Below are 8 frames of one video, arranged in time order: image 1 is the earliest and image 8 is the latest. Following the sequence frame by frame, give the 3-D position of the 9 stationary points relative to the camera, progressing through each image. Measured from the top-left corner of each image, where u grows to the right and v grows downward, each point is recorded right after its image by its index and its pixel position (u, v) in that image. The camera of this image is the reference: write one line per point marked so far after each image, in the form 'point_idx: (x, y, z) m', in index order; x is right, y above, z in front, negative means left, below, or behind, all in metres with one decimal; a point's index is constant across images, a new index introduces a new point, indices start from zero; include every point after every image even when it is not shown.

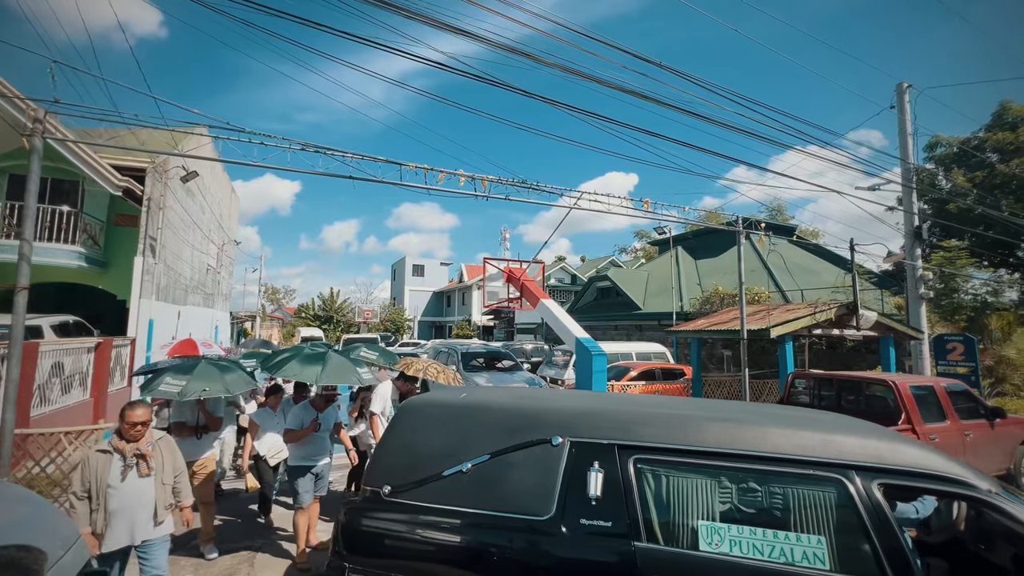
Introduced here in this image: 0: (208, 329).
0: (-11.2, -1.5, +19.0) m
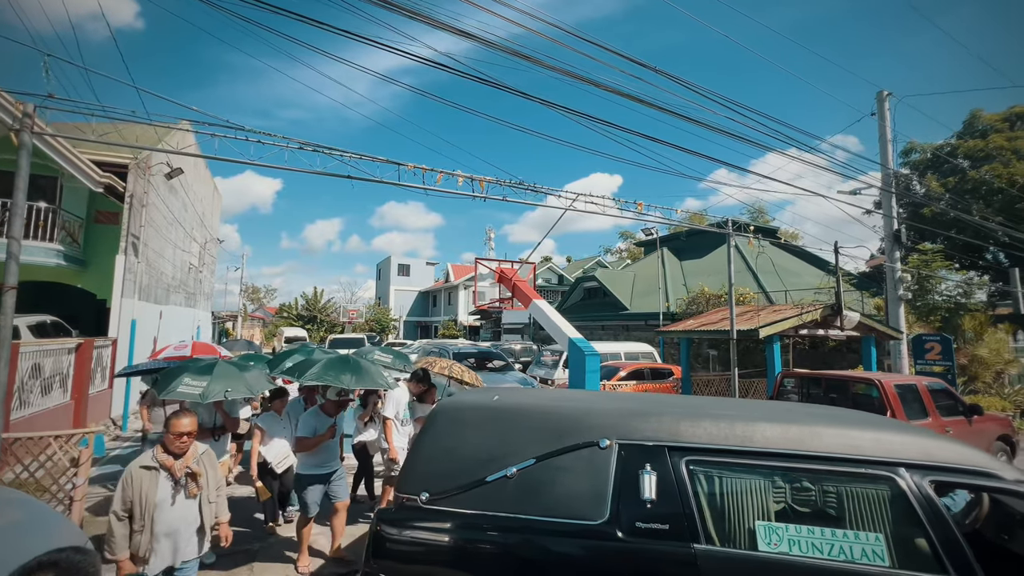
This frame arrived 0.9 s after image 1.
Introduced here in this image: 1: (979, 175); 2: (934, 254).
0: (-11.7, -1.5, +18.6) m
1: (+15.7, +3.8, +17.3) m
2: (+13.4, +1.1, +16.3) m
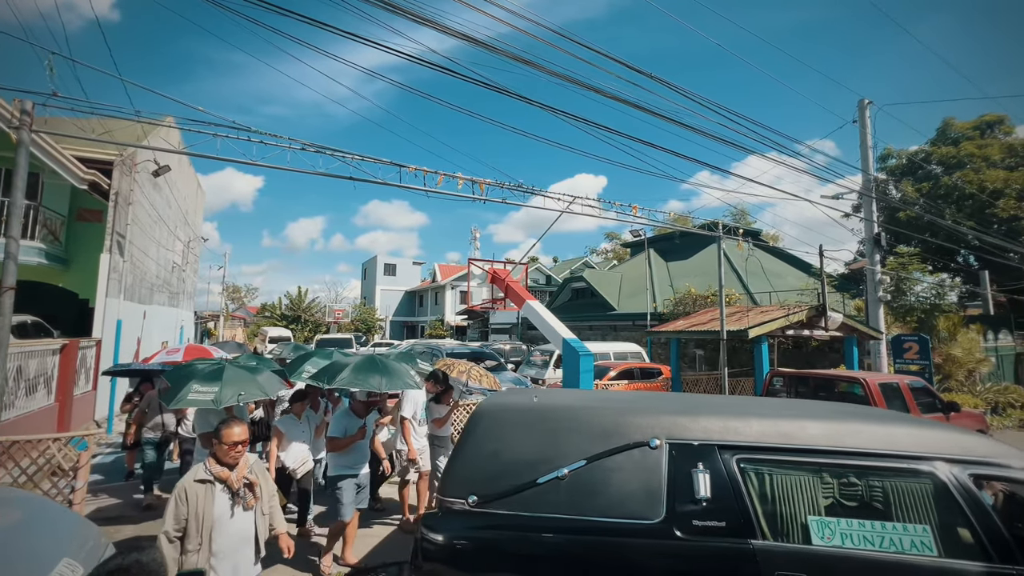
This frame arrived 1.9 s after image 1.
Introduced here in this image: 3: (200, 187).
0: (-12.0, -1.5, +18.3) m
1: (+15.4, +3.7, +18.0) m
2: (+13.1, +1.0, +16.9) m
3: (-12.0, +3.9, +19.9) m
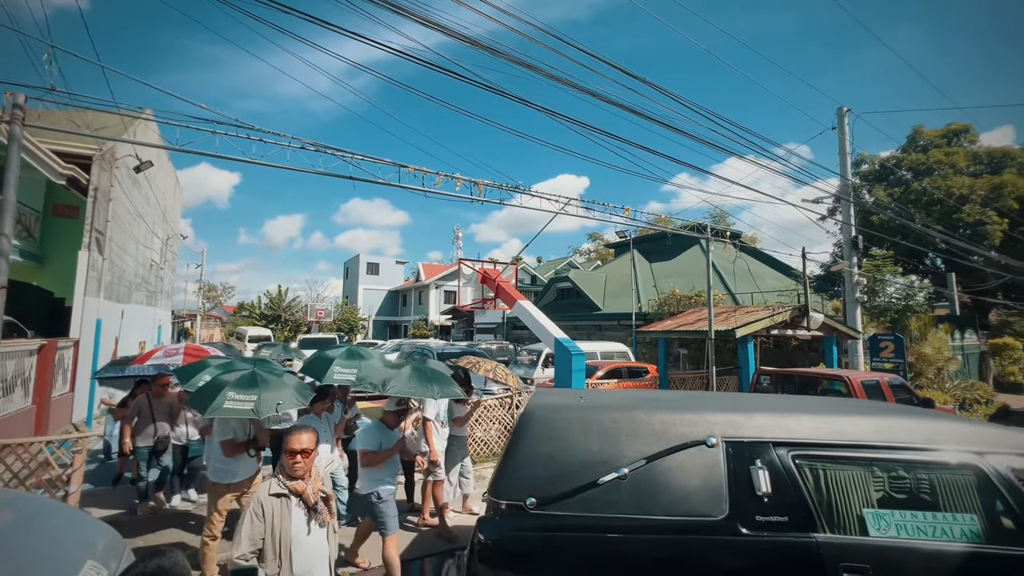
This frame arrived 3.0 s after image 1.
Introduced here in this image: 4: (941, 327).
0: (-12.5, -1.4, +17.8) m
1: (+15.0, +3.7, +18.8) m
2: (+12.7, +1.0, +17.6) m
3: (-12.6, +4.0, +19.4) m
4: (+13.9, -1.2, +16.7) m
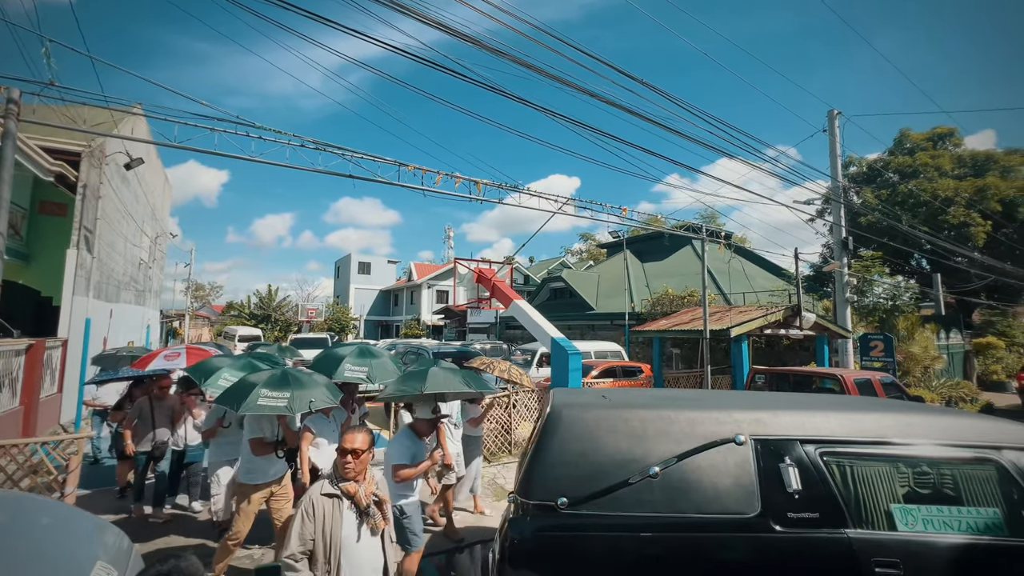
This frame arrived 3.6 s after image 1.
0: (-12.7, -1.4, +17.5) m
1: (+14.7, +3.7, +19.1) m
2: (+12.5, +1.0, +17.9) m
3: (-12.8, +4.0, +19.1) m
4: (+13.7, -1.3, +17.0) m
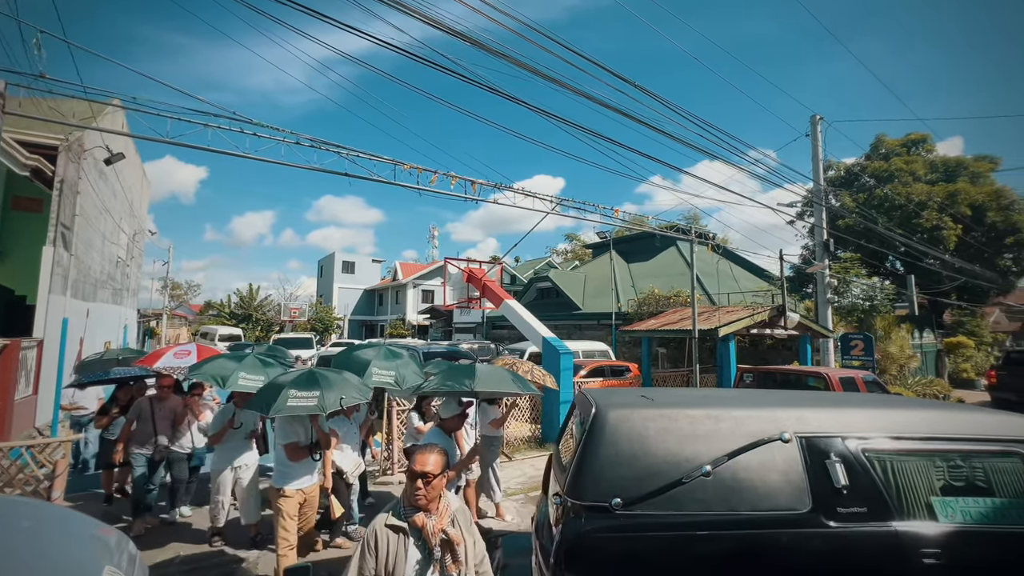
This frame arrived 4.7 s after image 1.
0: (-13.1, -1.4, +17.0) m
1: (+14.3, +3.6, +19.7) m
2: (+12.0, +0.9, +18.4) m
3: (-13.2, +4.0, +18.6) m
4: (+13.3, -1.3, +17.6) m
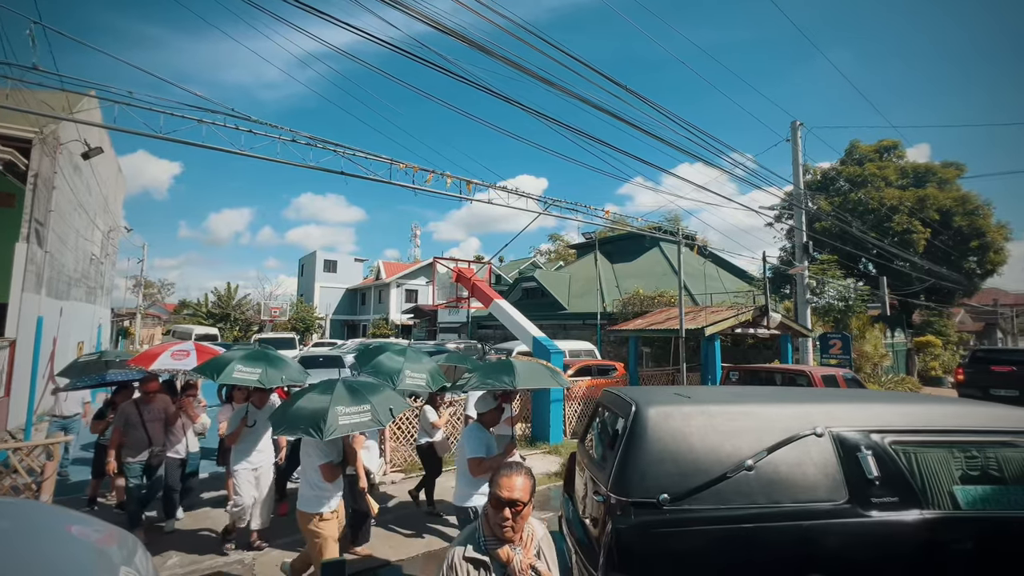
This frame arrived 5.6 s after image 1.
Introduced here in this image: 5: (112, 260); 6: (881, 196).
0: (-13.5, -1.3, +16.5) m
1: (+13.7, +3.6, +20.4) m
2: (+11.5, +0.9, +18.9) m
3: (-13.7, +4.1, +18.1) m
4: (+12.8, -1.3, +18.2) m
5: (-15.0, +1.1, +19.3) m
6: (+14.2, +3.6, +19.9) m
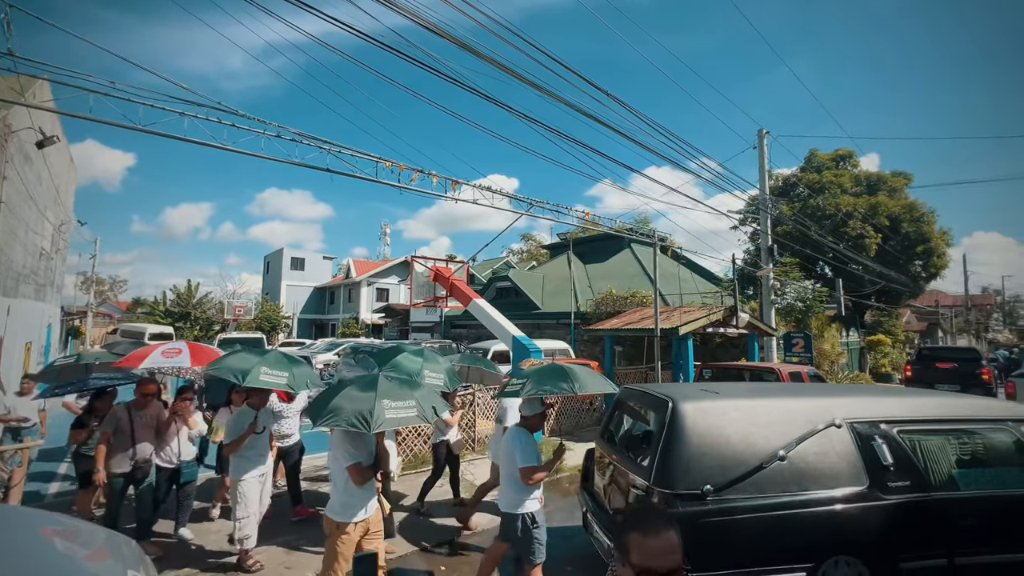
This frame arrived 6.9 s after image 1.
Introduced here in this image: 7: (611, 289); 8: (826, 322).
0: (-14.3, -1.2, +15.5) m
1: (+12.6, +3.5, +21.4) m
2: (+10.6, +0.9, +19.8) m
3: (-14.5, +4.2, +17.1) m
4: (+11.9, -1.4, +19.1) m
5: (-15.9, +1.2, +18.3) m
6: (+13.2, +3.5, +20.9) m
7: (+3.6, 0.0, +18.9) m
8: (+11.0, -1.2, +18.1) m
